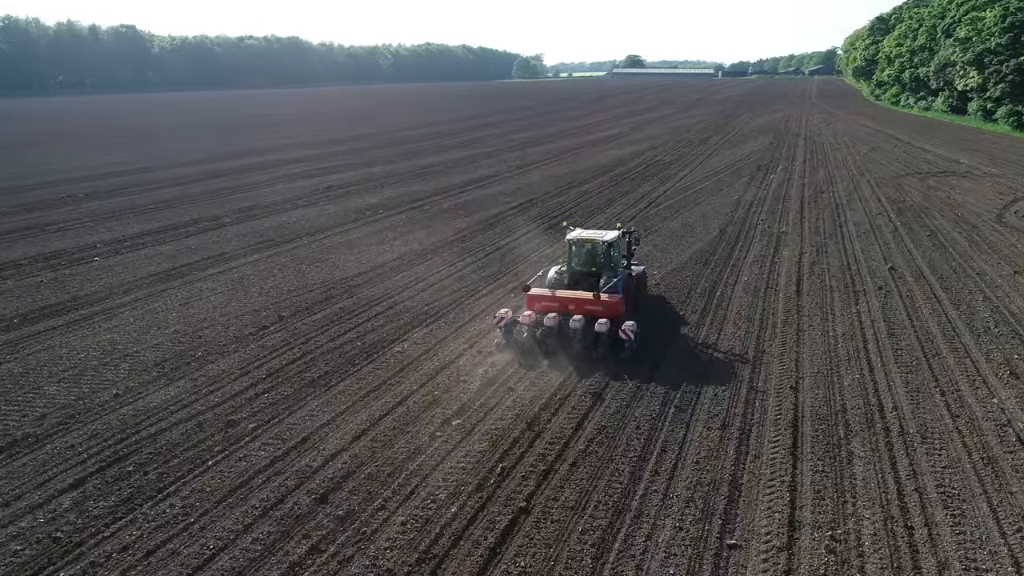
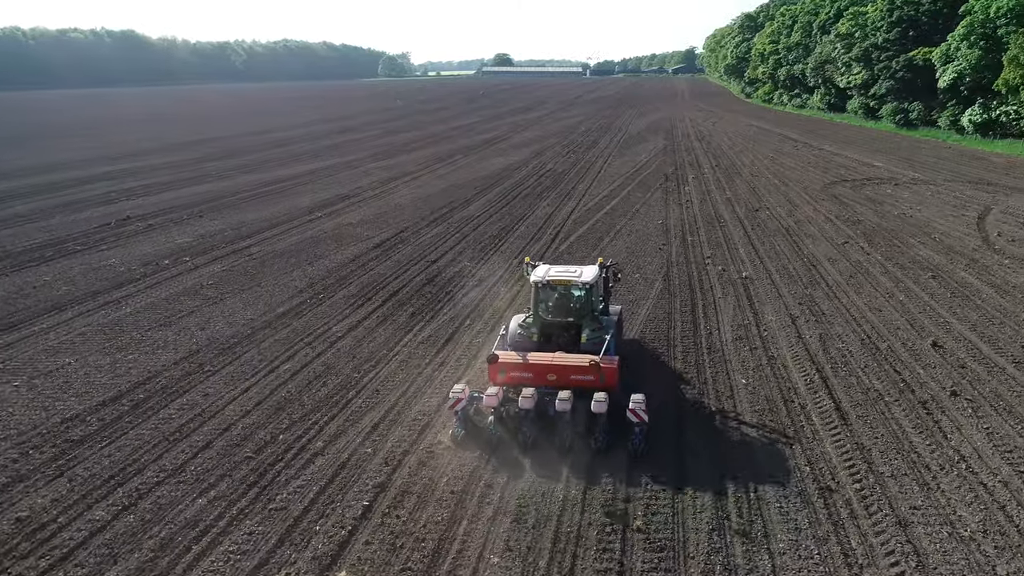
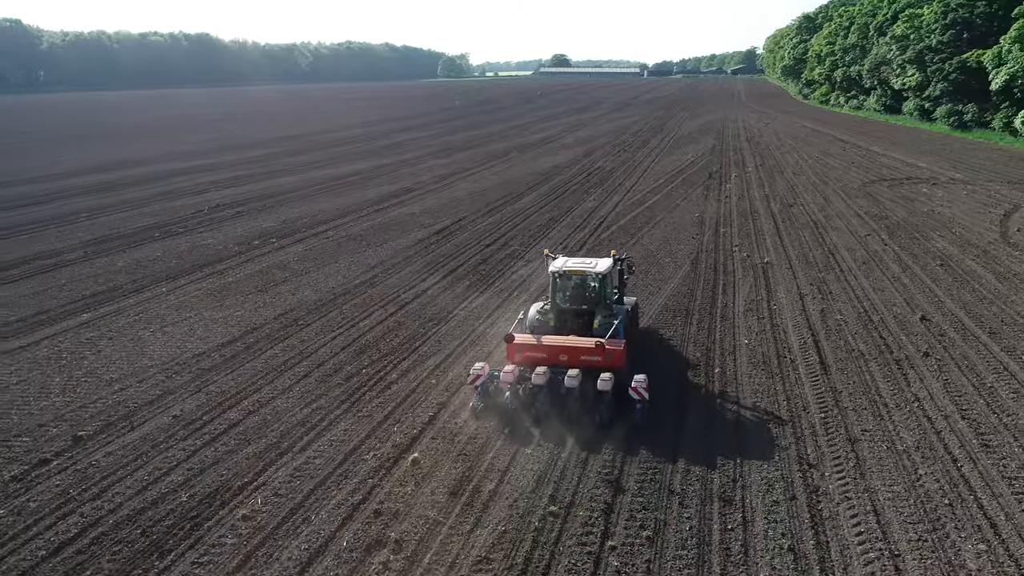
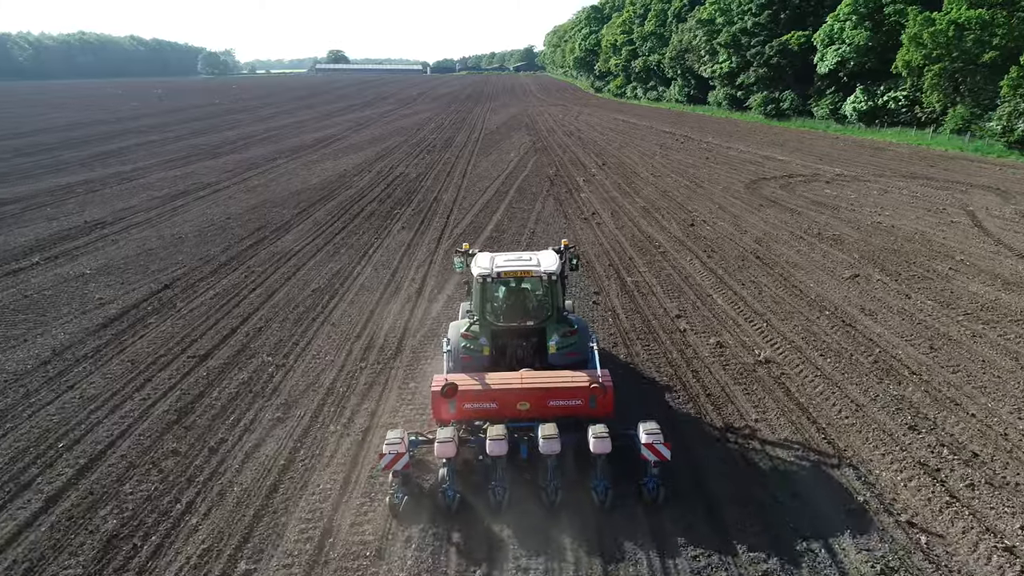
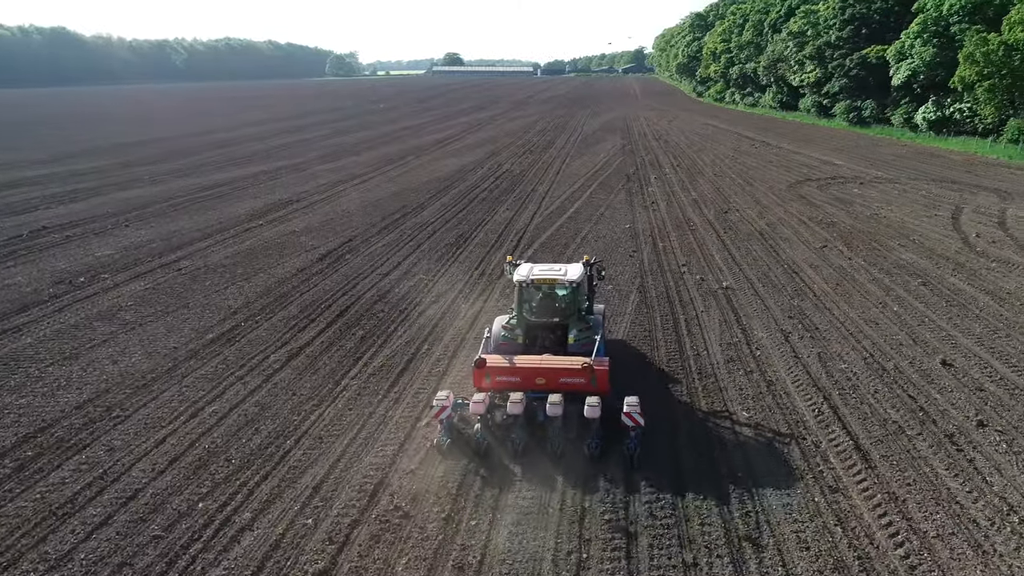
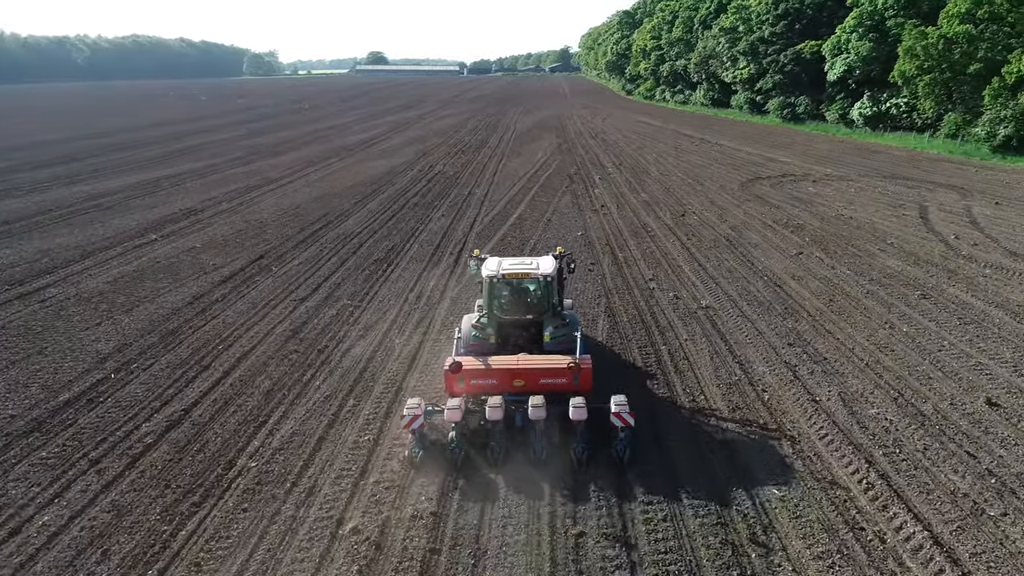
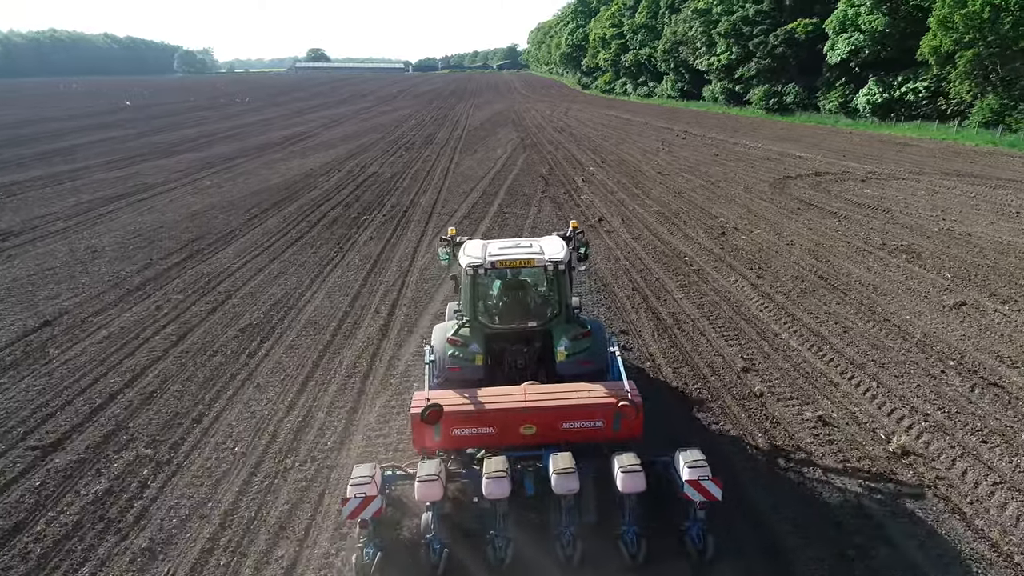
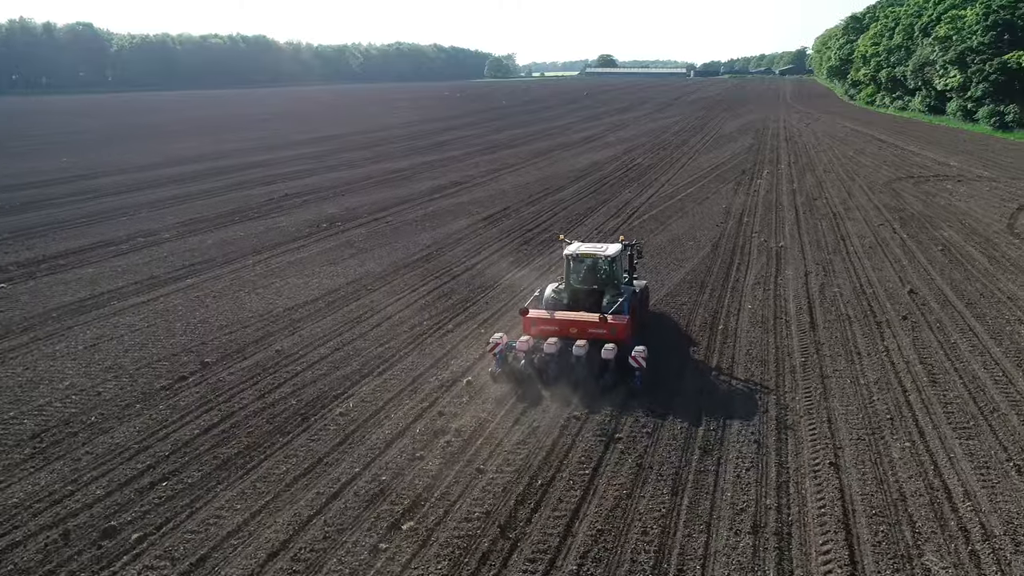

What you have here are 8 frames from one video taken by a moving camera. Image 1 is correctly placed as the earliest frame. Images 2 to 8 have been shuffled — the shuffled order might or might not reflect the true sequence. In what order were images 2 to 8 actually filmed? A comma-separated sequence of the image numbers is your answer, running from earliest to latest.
8, 3, 2, 5, 6, 4, 7
